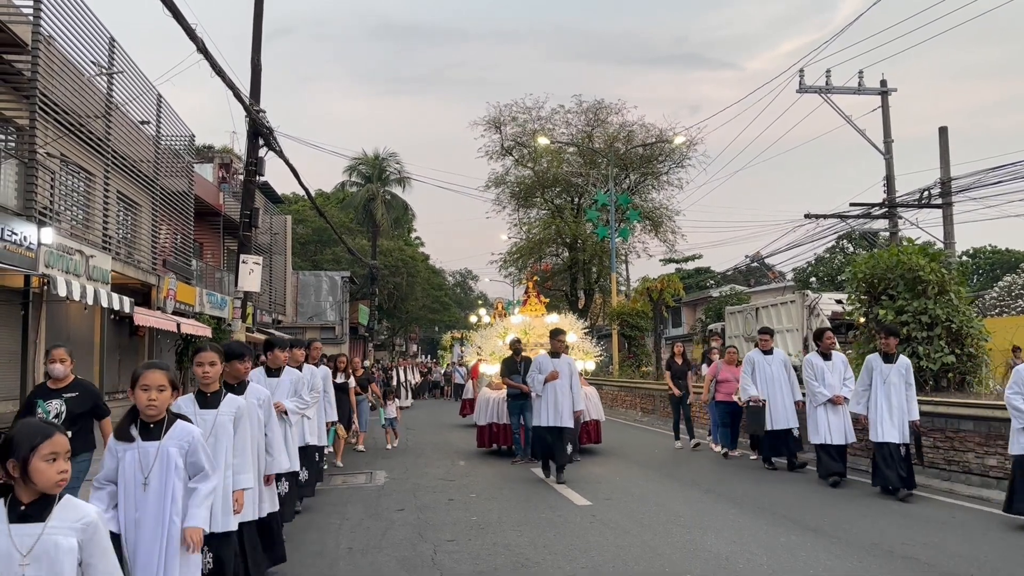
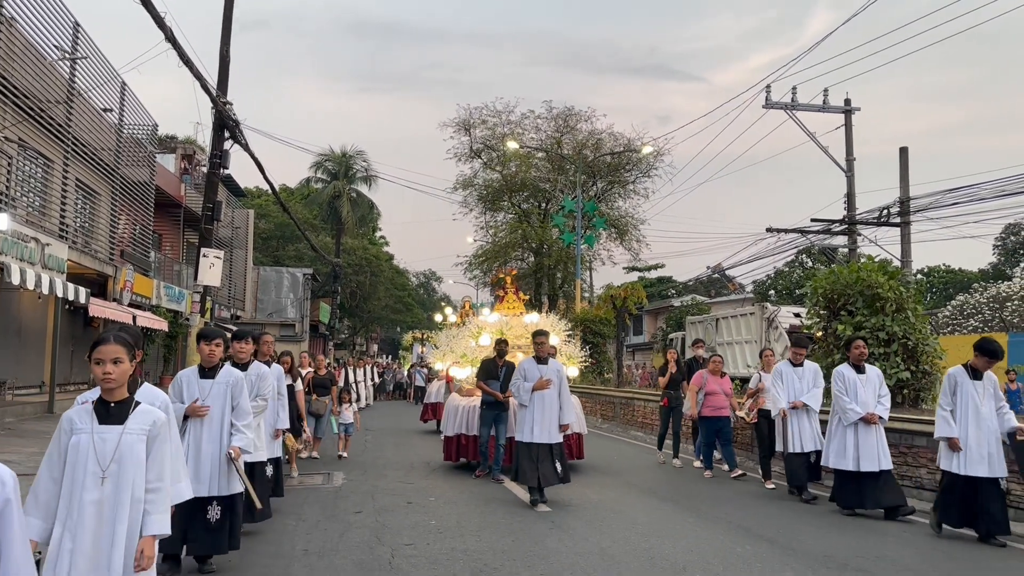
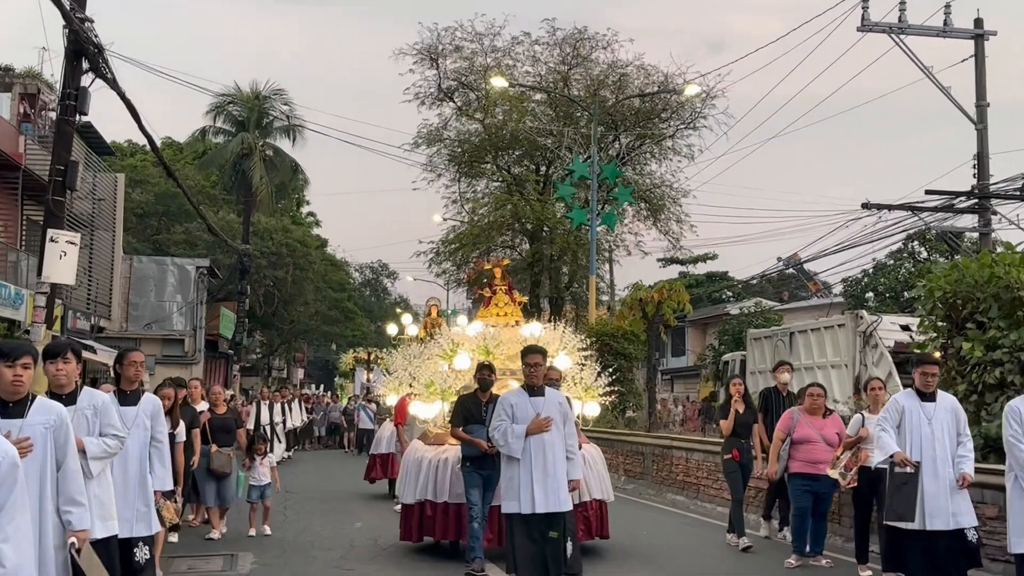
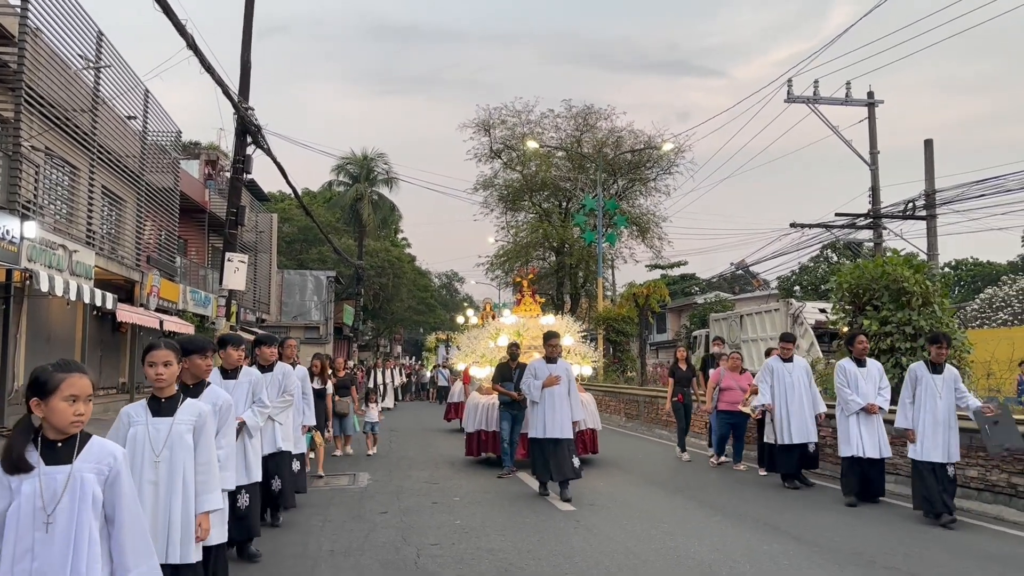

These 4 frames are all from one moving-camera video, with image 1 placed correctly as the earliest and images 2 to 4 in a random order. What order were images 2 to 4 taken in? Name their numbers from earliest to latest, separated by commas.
4, 2, 3
